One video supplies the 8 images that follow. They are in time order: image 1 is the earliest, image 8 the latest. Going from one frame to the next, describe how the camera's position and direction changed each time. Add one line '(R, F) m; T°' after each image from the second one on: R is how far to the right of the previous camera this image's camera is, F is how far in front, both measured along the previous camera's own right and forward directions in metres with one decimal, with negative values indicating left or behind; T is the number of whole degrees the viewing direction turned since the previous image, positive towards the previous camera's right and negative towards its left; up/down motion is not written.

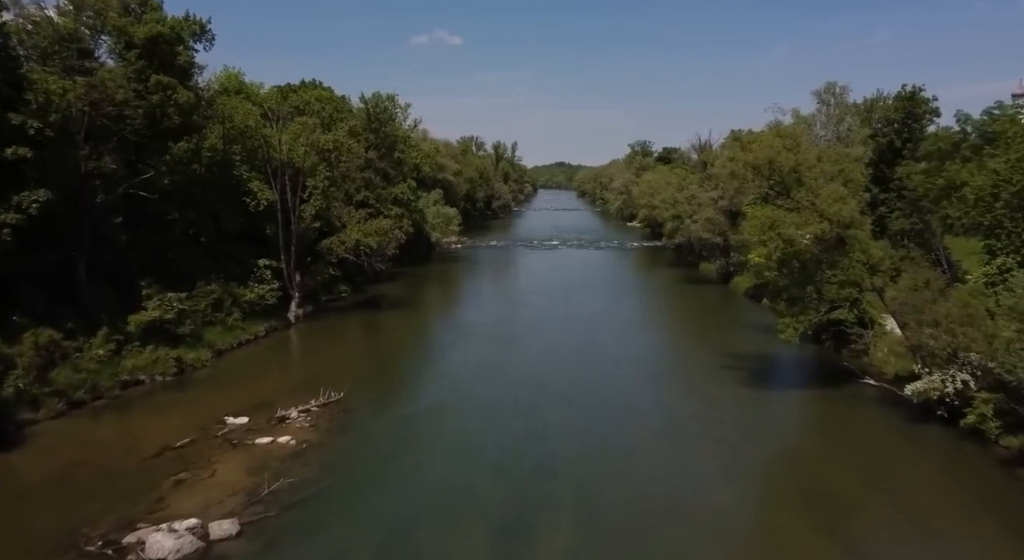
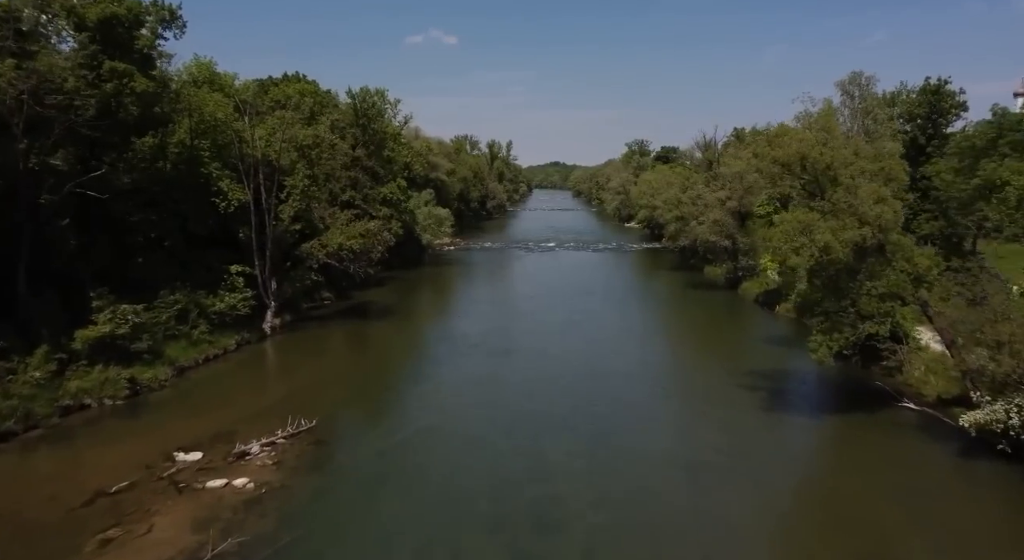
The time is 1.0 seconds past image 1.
(0.0, +2.7) m; 0°
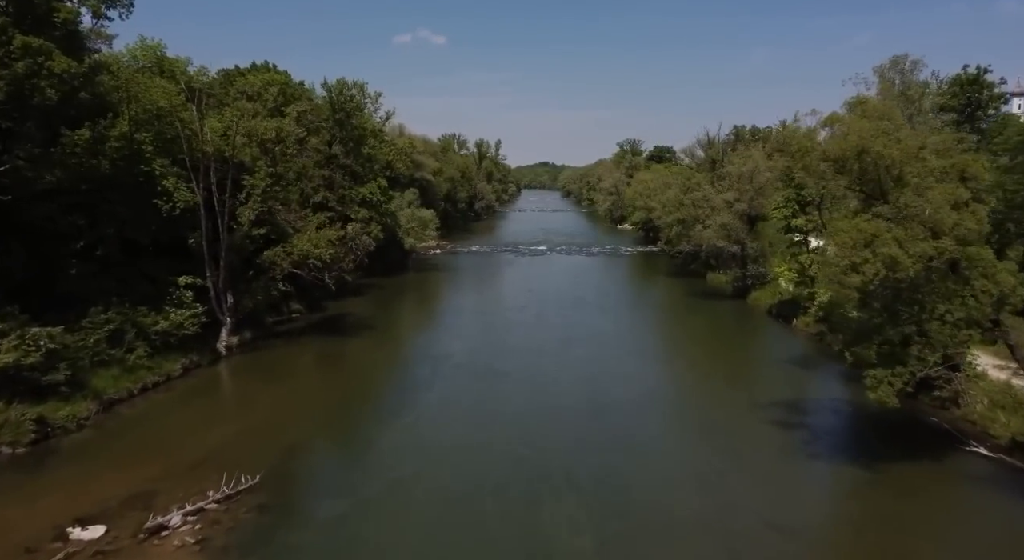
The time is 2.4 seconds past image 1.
(0.0, +3.8) m; +1°
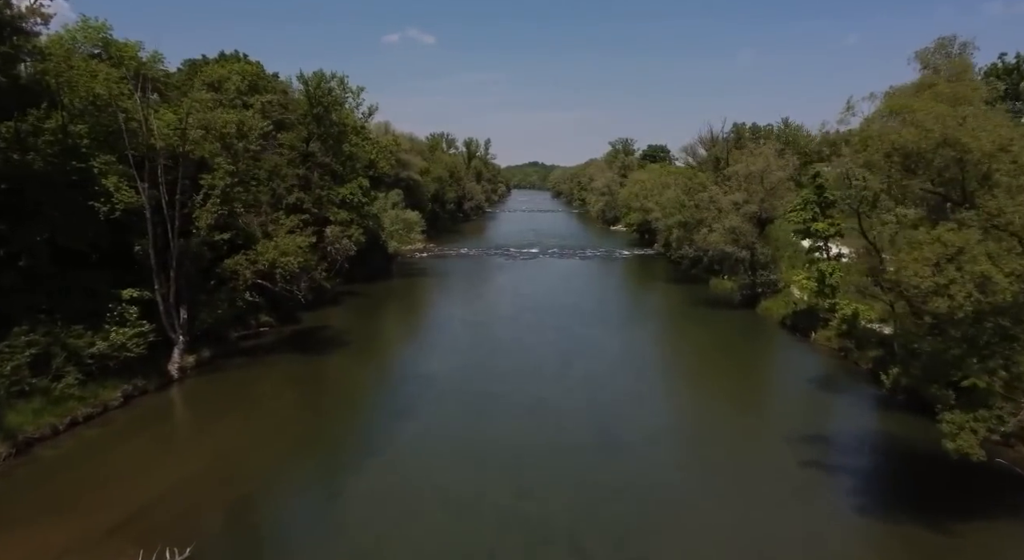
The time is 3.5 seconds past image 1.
(-0.1, +3.2) m; +1°
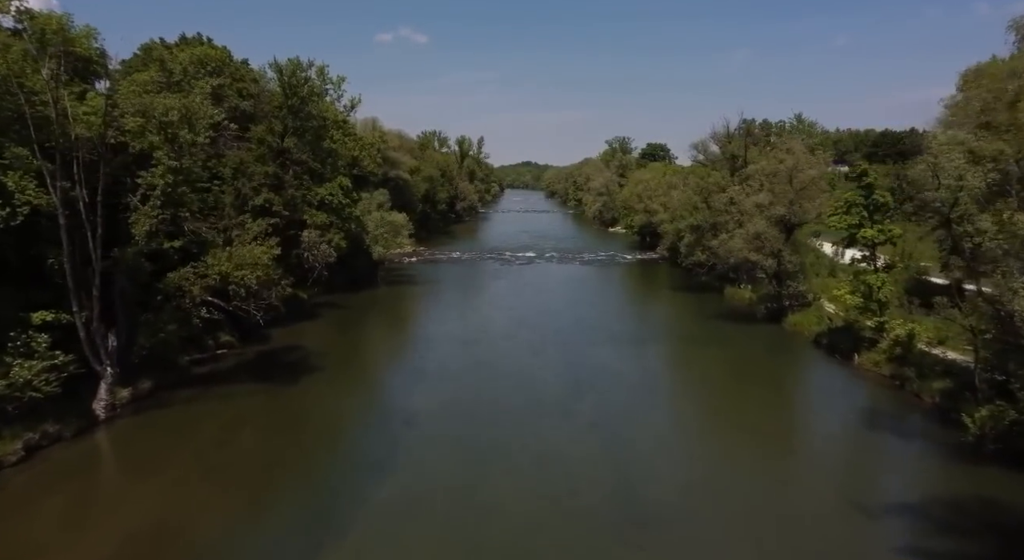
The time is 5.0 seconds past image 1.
(-0.2, +4.2) m; +1°
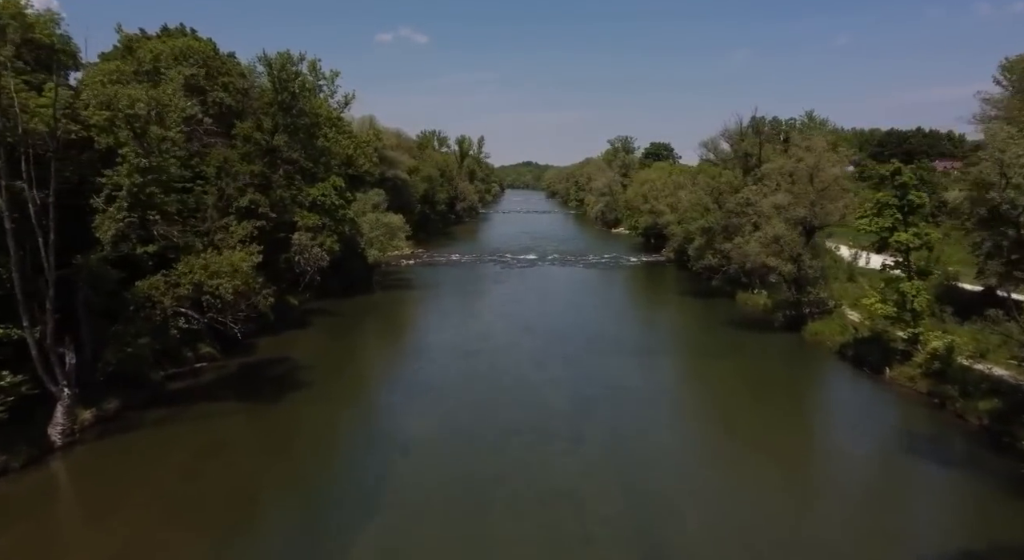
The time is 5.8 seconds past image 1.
(-0.1, +2.1) m; 0°
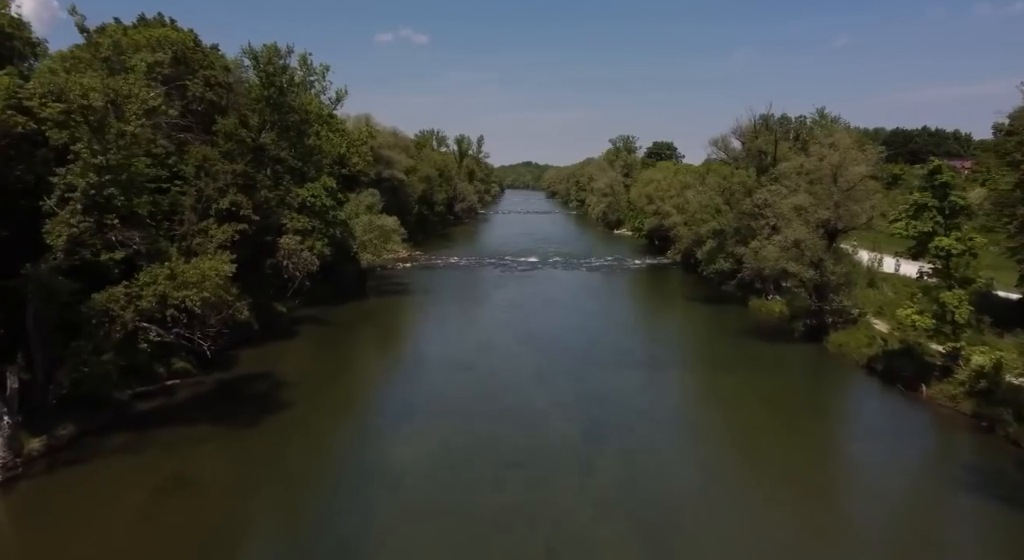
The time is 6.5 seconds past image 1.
(0.0, +2.2) m; 0°
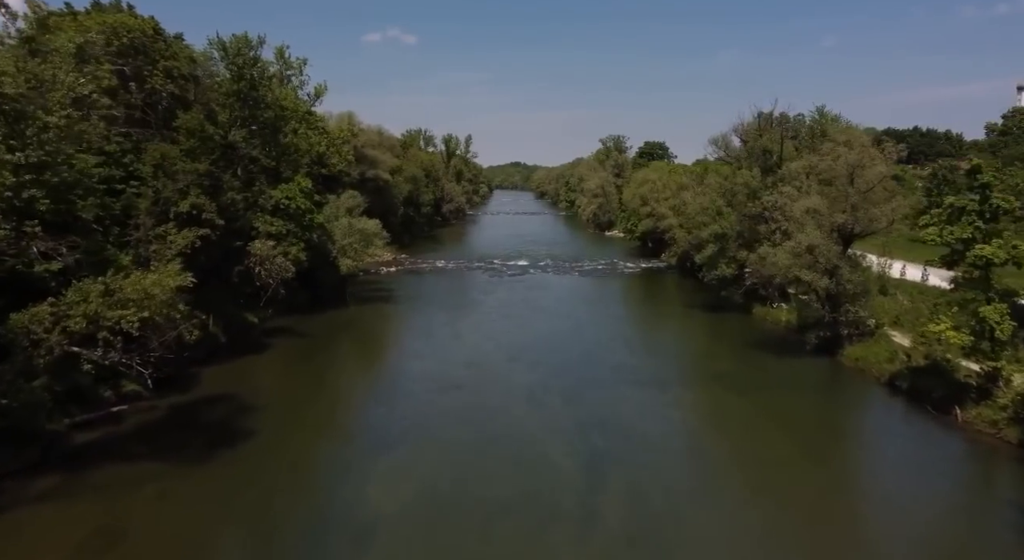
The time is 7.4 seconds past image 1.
(0.0, +2.4) m; +1°
